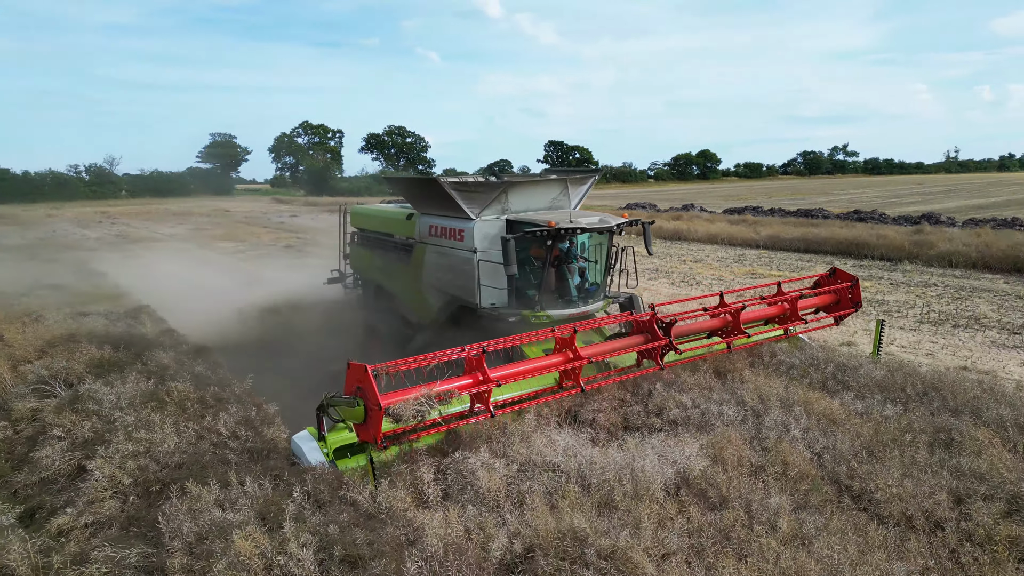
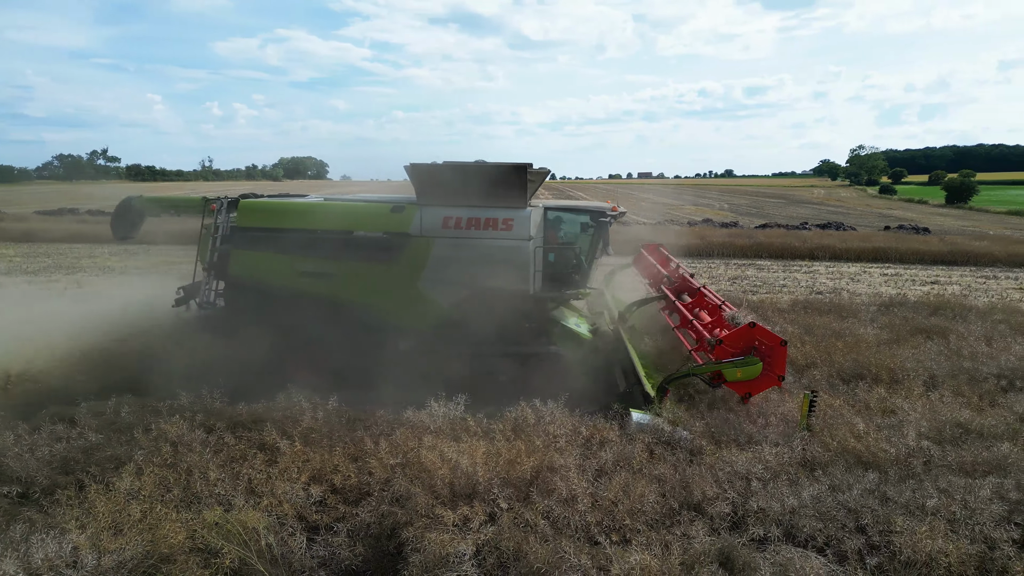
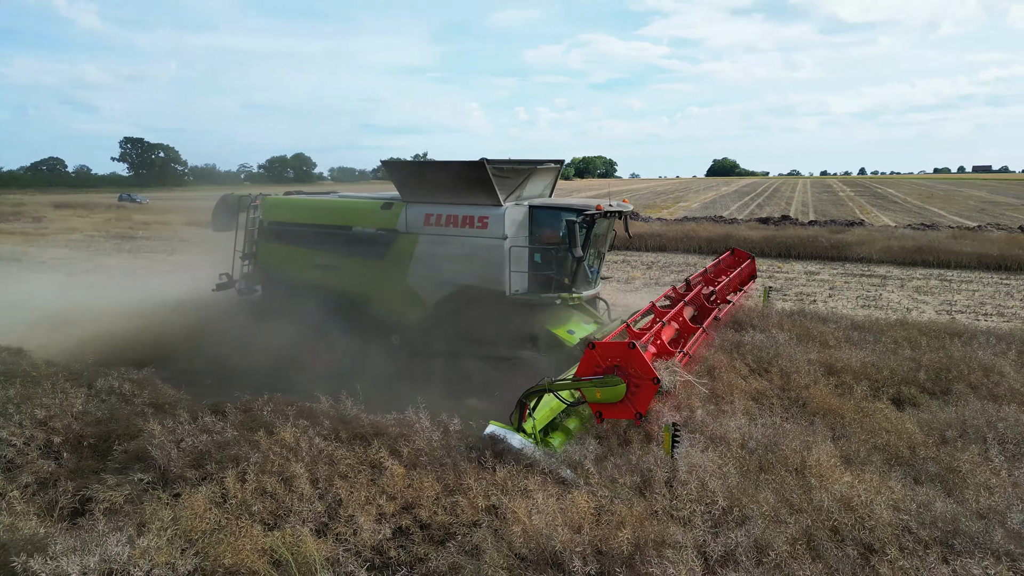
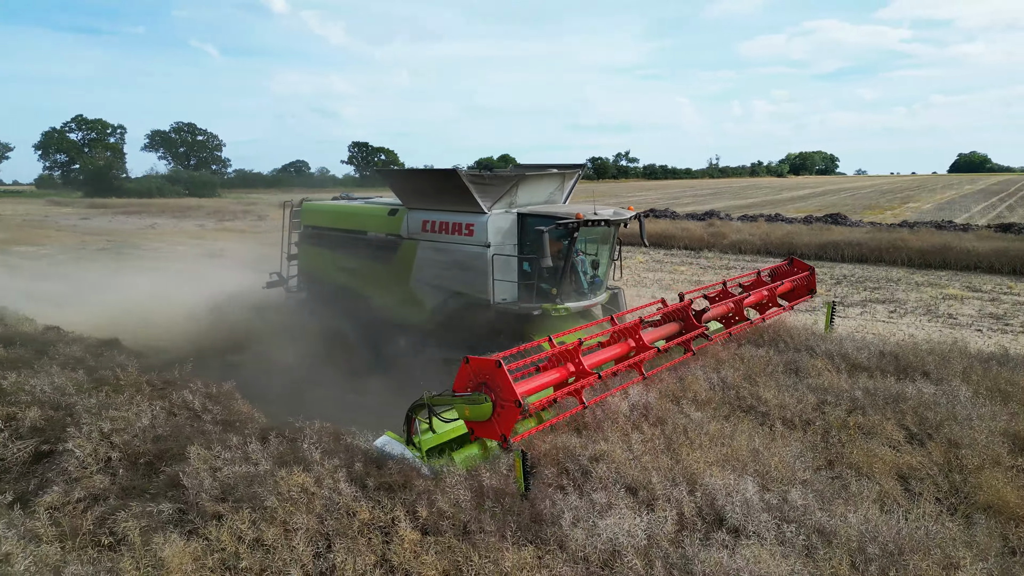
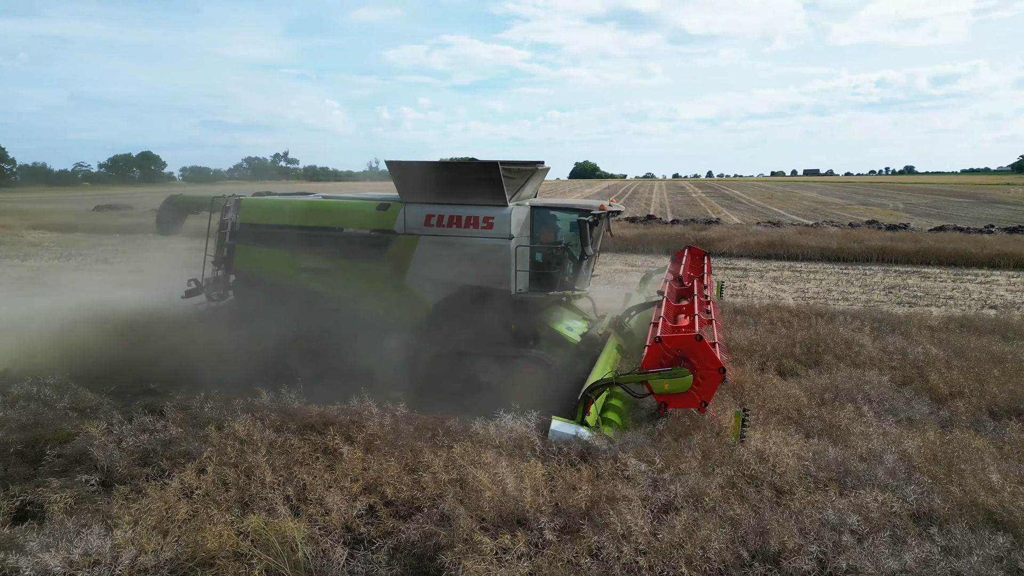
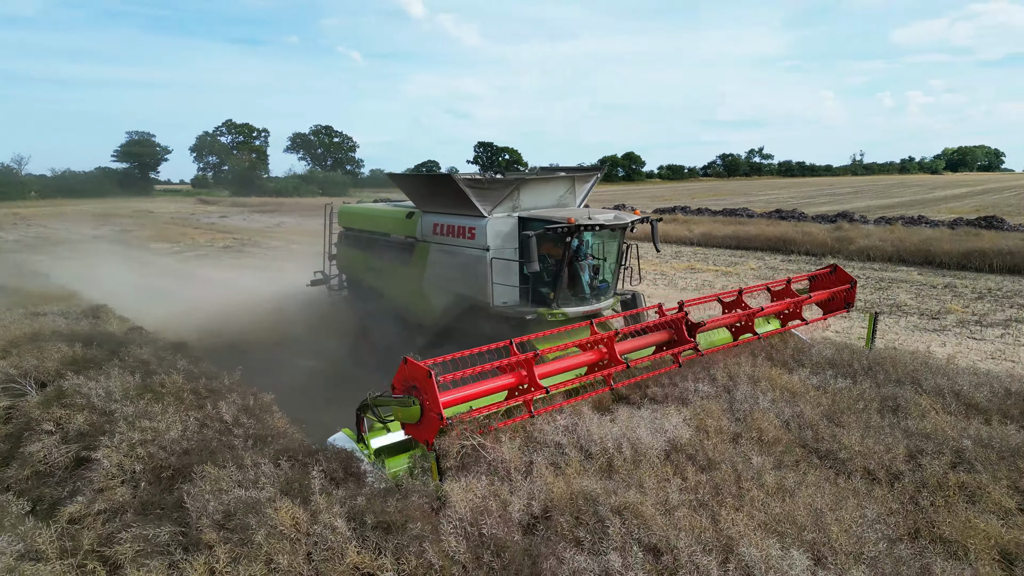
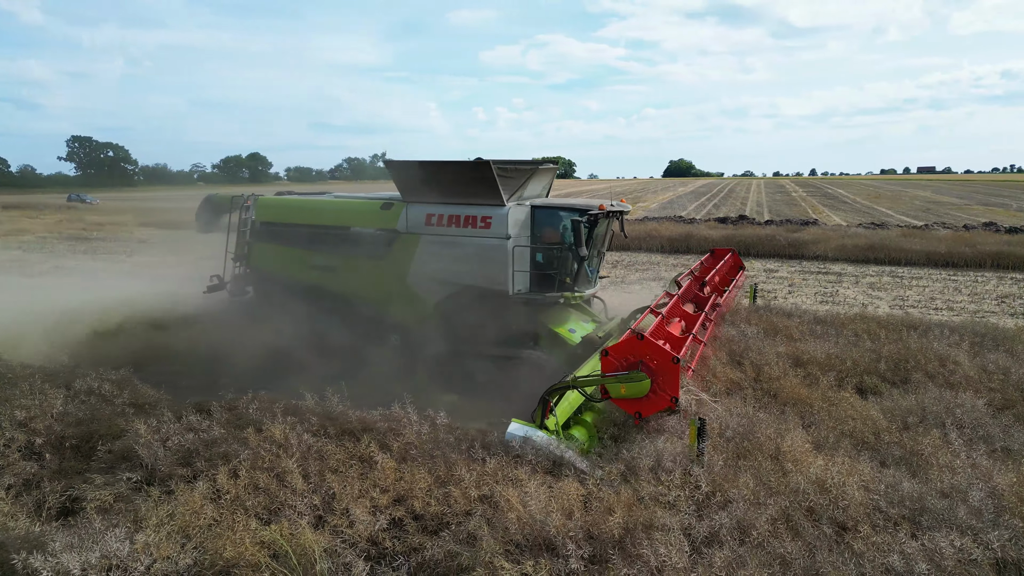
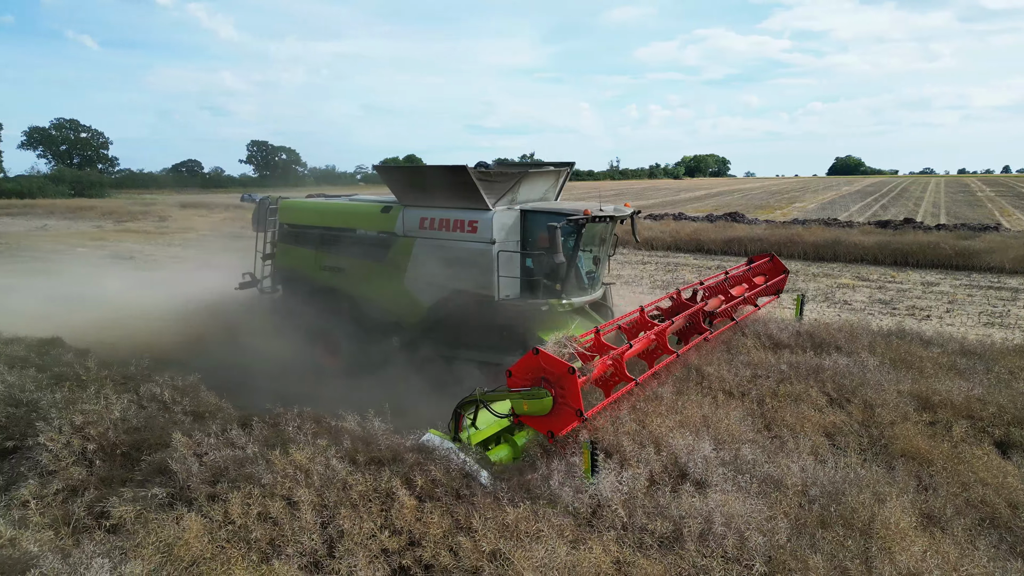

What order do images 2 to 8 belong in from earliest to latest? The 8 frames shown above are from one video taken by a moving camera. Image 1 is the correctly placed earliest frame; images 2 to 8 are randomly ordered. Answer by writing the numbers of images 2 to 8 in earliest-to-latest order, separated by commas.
6, 4, 8, 3, 7, 5, 2
